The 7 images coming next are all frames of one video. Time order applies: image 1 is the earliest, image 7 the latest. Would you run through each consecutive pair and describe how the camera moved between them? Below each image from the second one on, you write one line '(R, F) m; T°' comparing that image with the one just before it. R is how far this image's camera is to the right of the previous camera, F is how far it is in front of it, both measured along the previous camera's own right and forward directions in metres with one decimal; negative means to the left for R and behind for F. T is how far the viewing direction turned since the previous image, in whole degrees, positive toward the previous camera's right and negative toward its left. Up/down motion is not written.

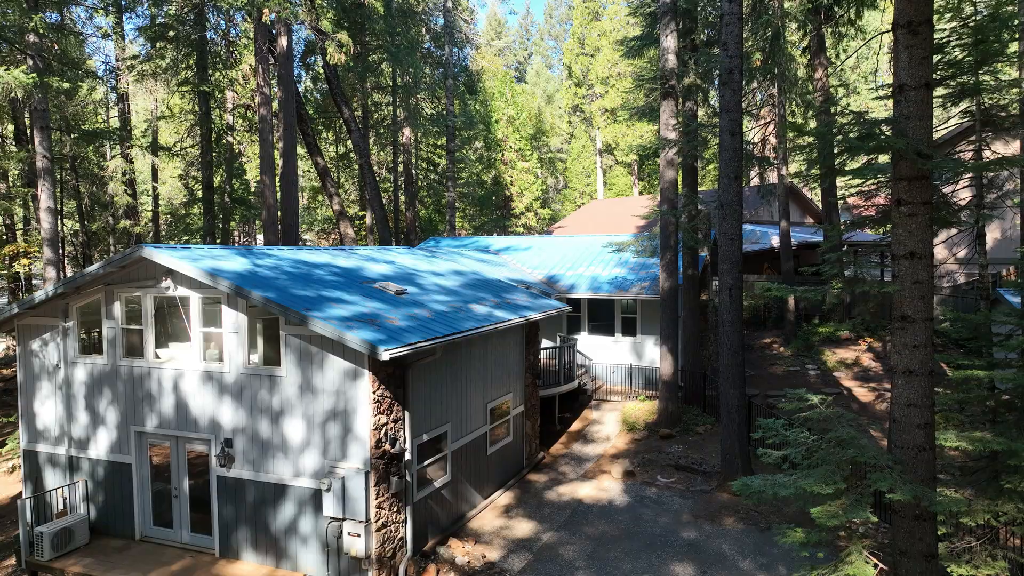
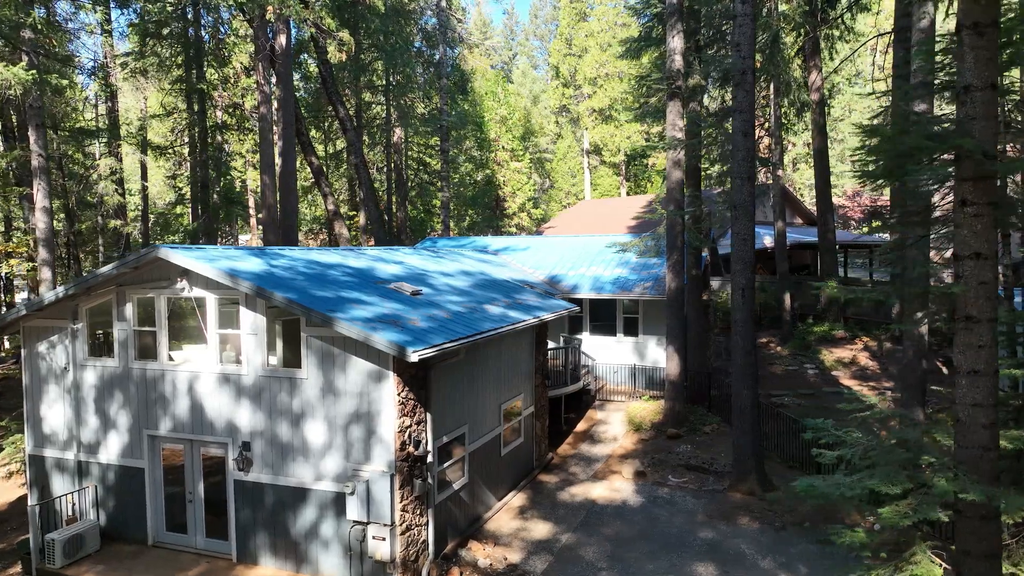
(-0.6, +0.1) m; +1°
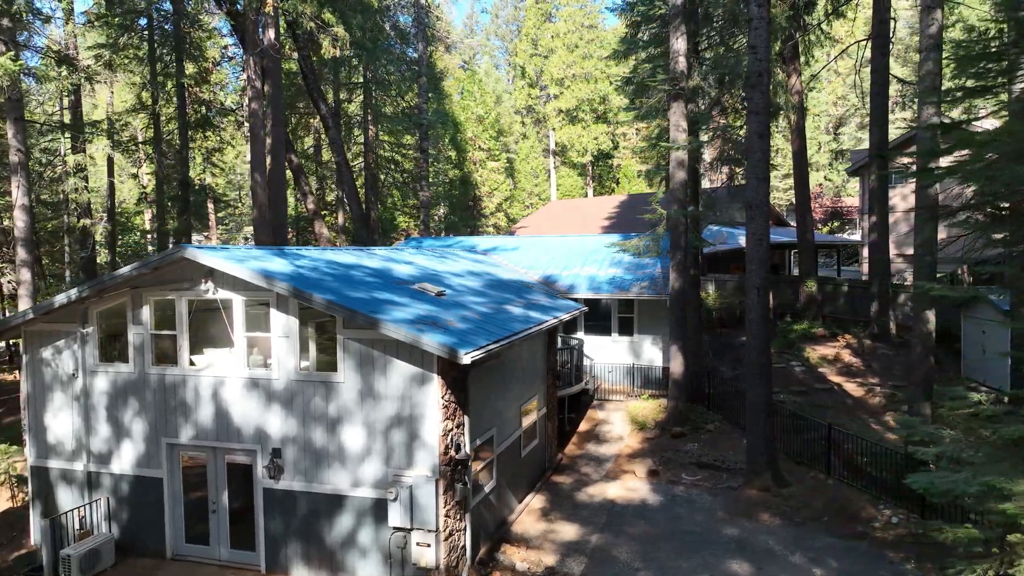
(-1.2, +0.2) m; +4°
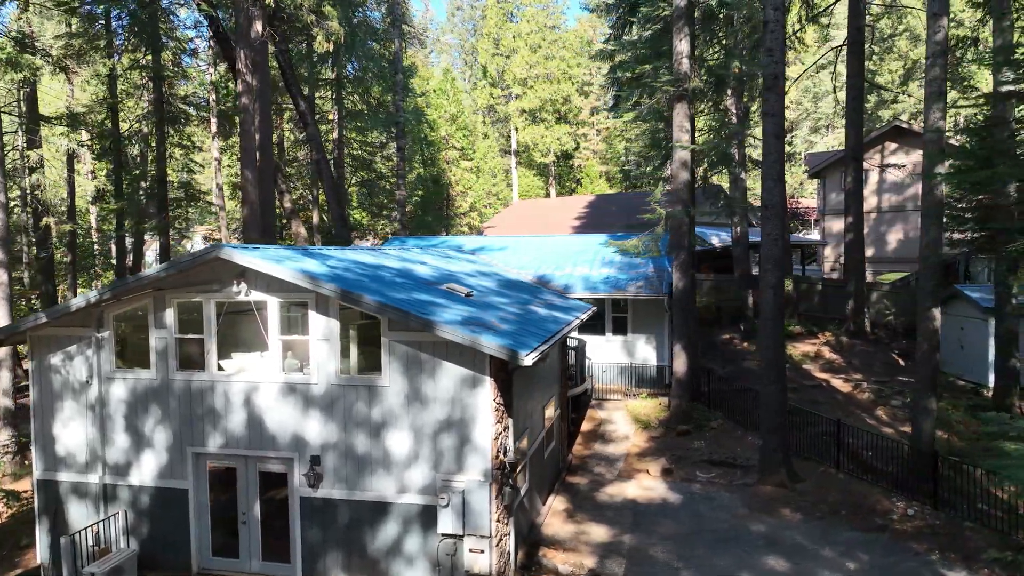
(-1.3, +0.2) m; +4°
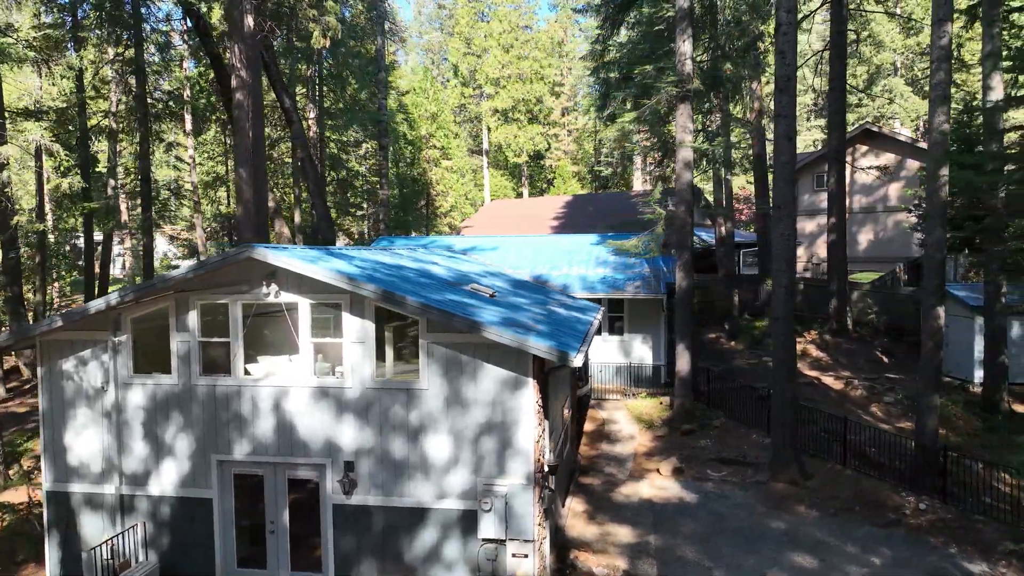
(-1.0, +0.2) m; +3°
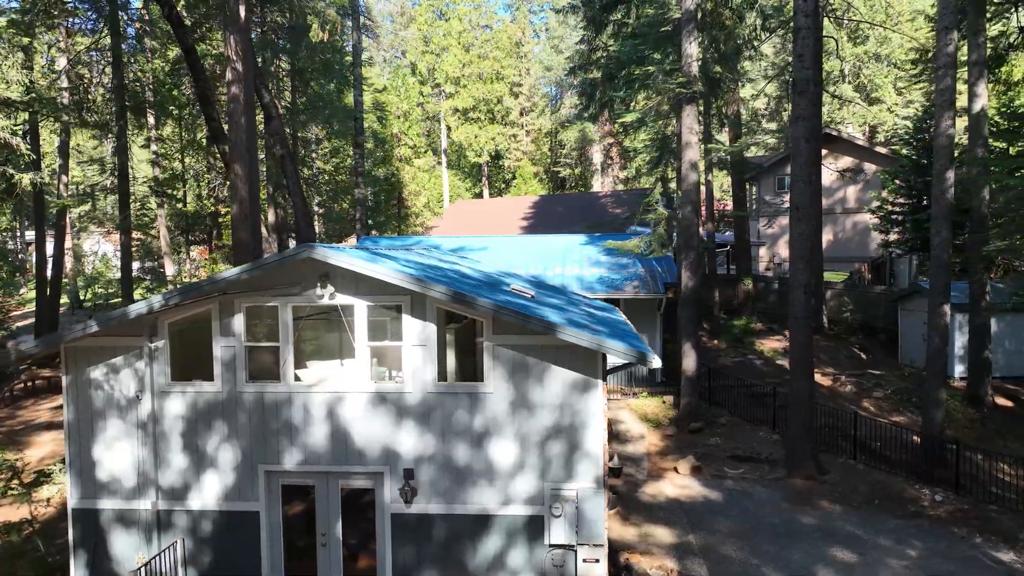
(-1.5, +0.2) m; +4°
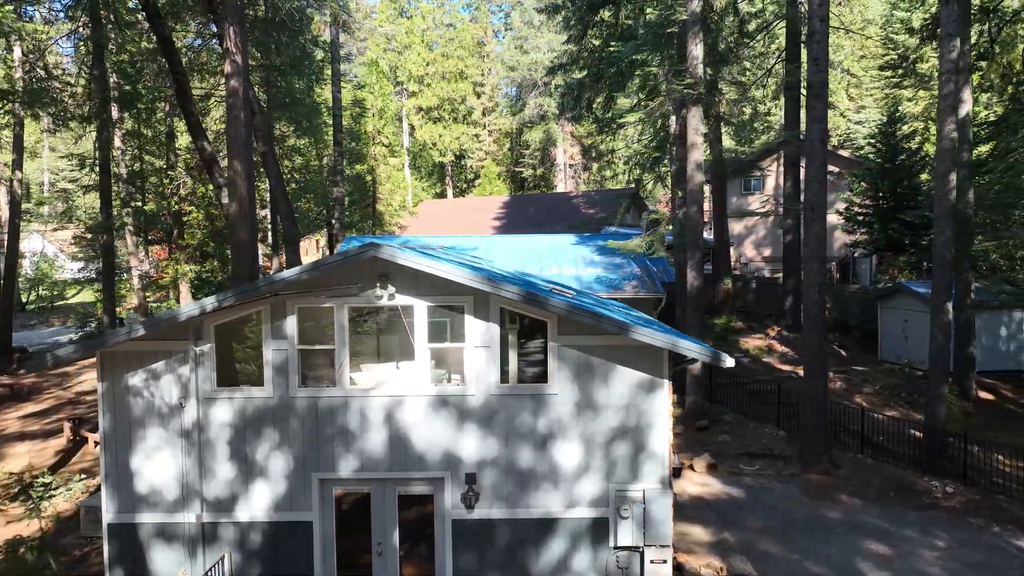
(-1.4, +0.2) m; +4°
